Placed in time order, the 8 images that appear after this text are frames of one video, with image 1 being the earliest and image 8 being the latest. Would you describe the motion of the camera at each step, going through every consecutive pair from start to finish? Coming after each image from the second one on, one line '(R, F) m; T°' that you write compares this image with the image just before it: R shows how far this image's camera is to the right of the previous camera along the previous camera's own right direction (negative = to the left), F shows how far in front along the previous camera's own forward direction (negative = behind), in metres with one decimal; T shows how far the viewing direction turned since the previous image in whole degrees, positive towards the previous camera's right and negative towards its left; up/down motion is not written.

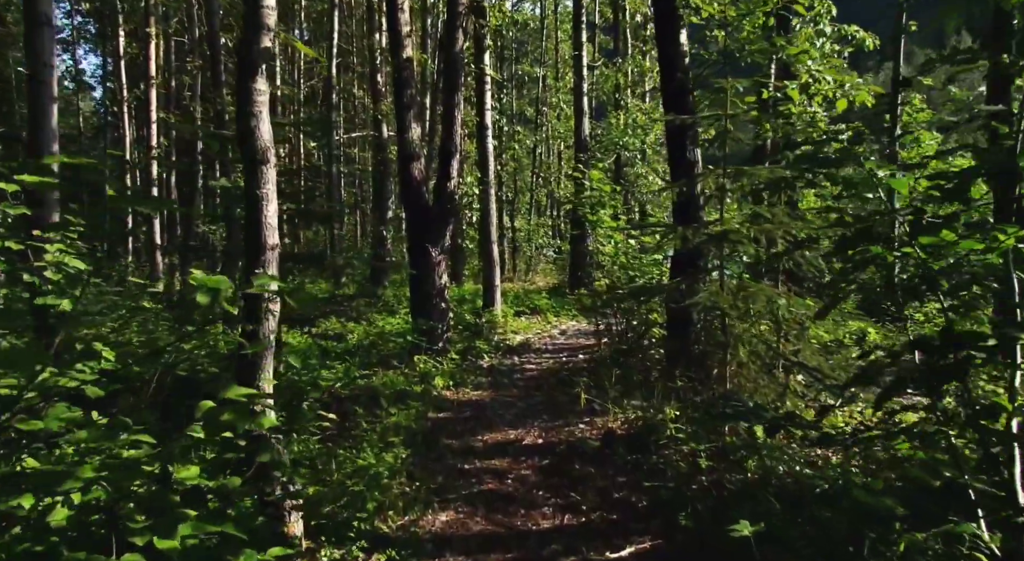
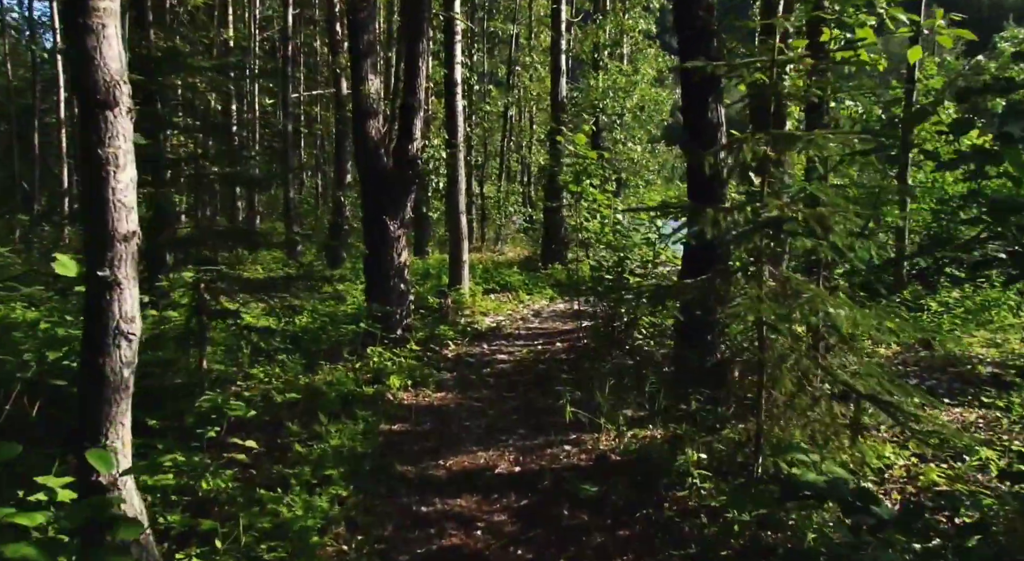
(0.0, +1.8) m; +2°
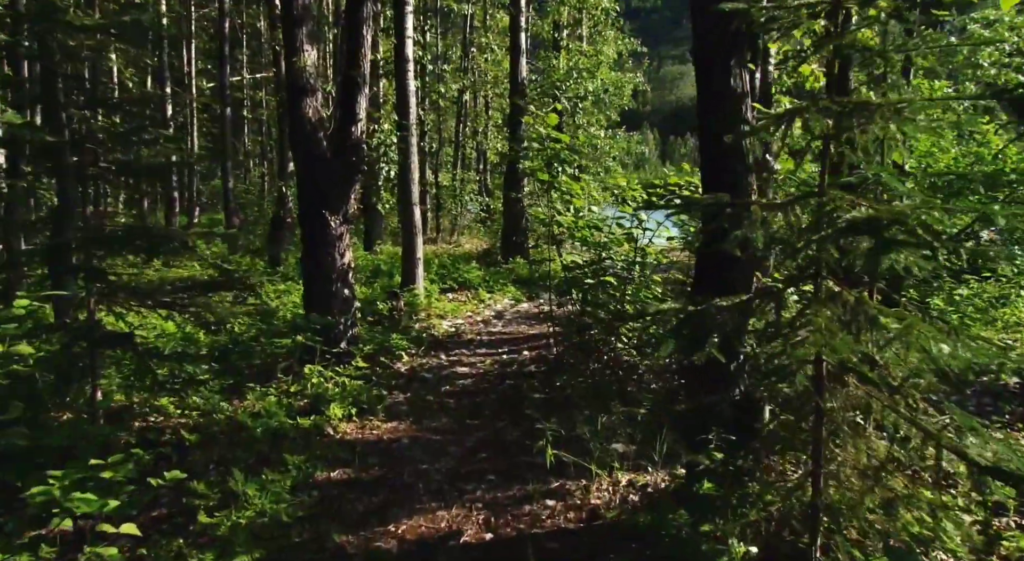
(-0.1, +1.6) m; +3°
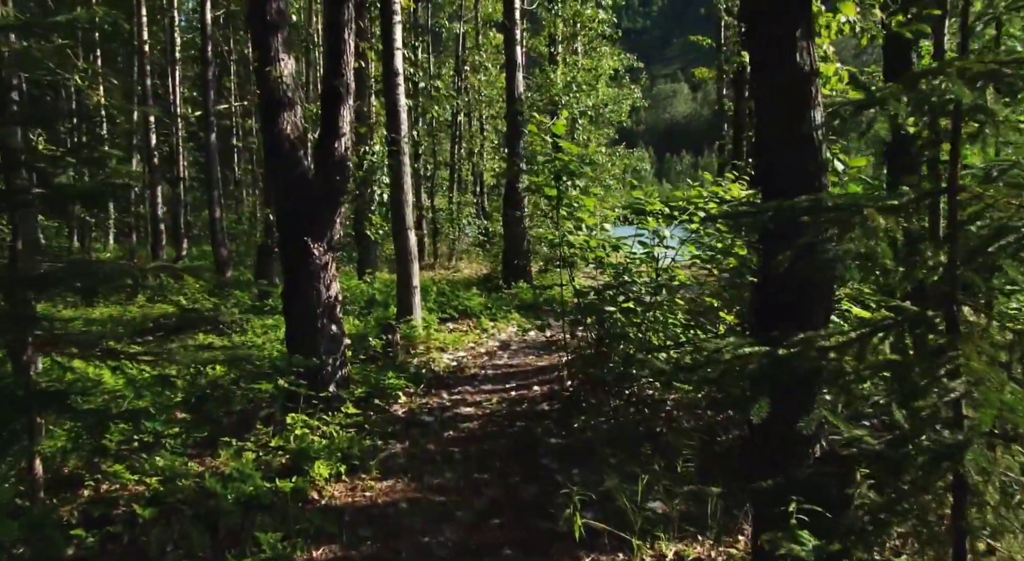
(-0.1, +1.2) m; 0°
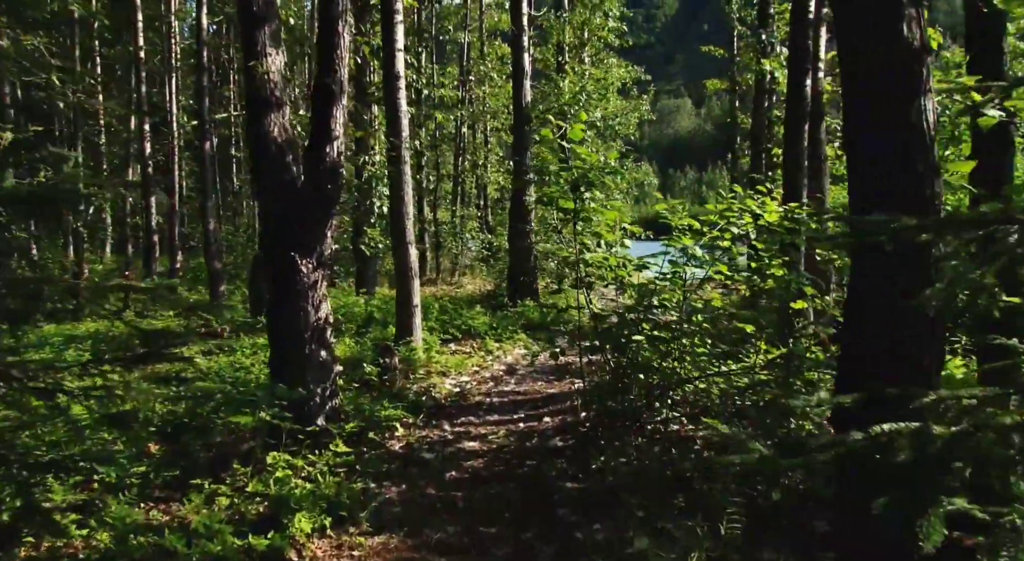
(-0.1, +1.0) m; 0°
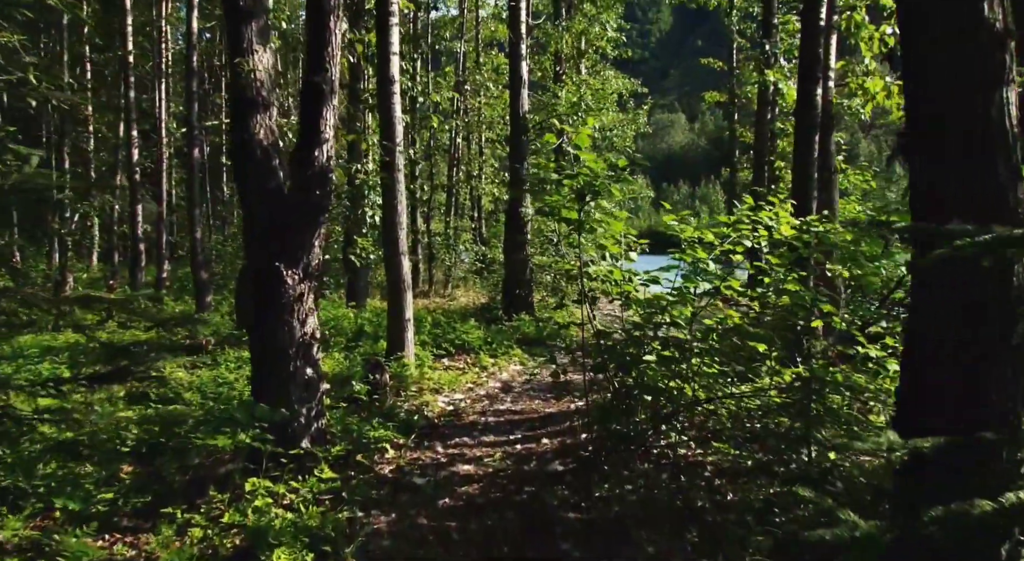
(-0.1, +0.5) m; 0°
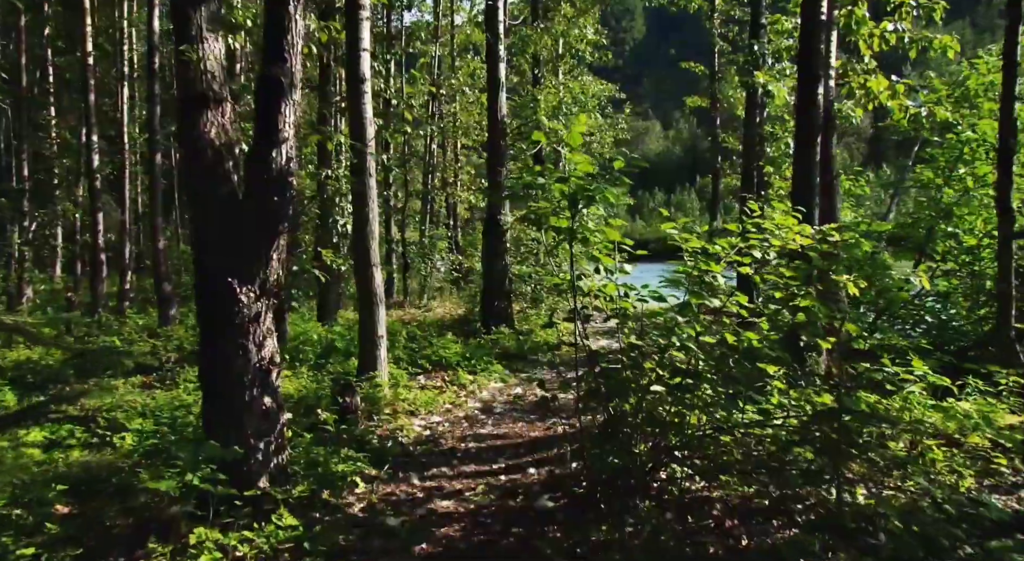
(-0.1, +0.8) m; +1°
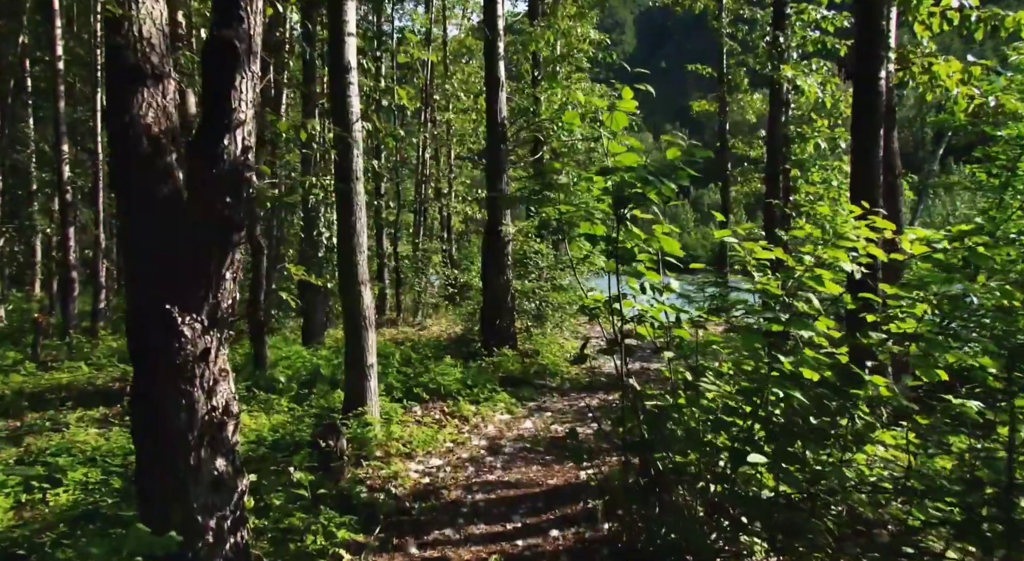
(-0.2, +1.6) m; 0°
